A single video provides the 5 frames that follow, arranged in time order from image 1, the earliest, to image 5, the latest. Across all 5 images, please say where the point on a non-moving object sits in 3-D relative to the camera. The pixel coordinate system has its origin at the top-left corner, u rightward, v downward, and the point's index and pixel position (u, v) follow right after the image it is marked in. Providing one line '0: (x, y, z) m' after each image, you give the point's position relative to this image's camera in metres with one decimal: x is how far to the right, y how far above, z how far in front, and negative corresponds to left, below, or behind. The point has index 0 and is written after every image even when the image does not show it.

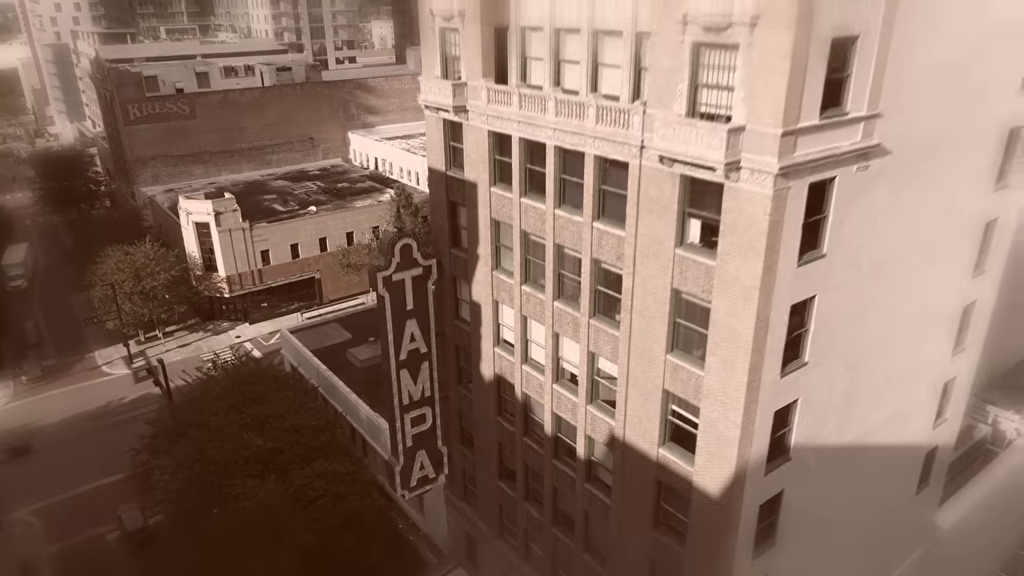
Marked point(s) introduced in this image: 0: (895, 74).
0: (+9.0, +5.1, +15.6) m
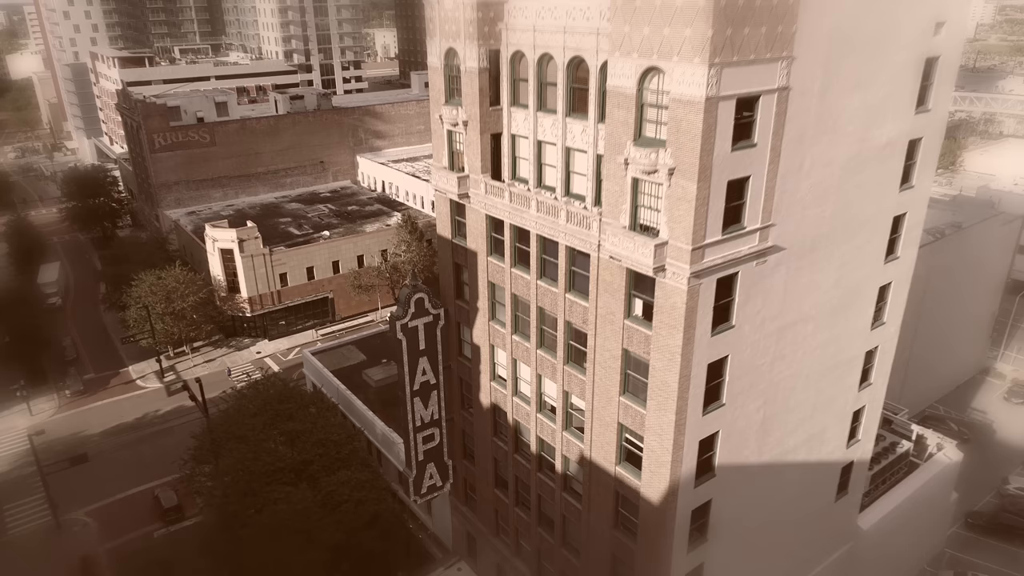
0: (+8.7, +3.1, +21.3) m
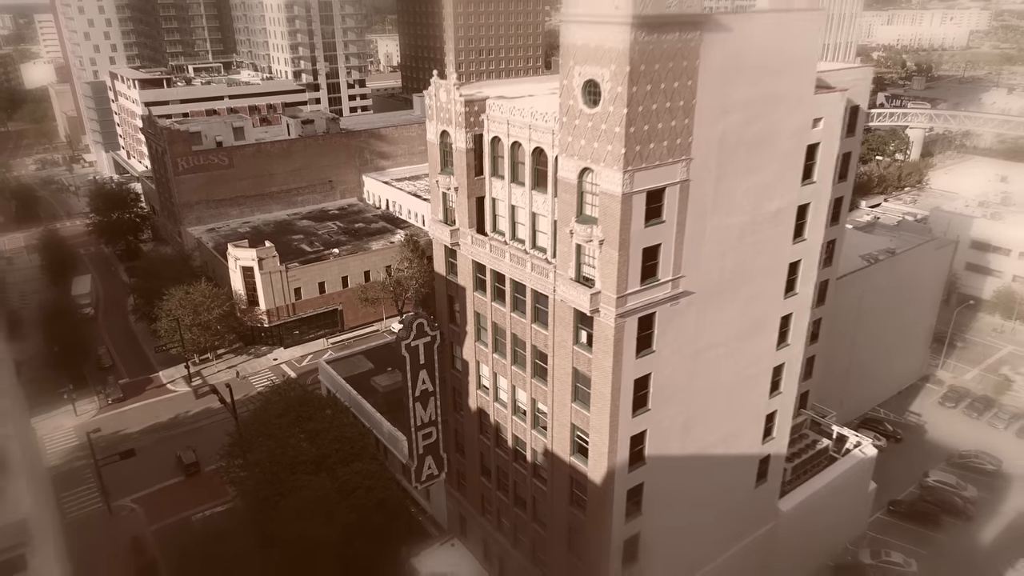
0: (+7.7, +1.5, +28.6) m
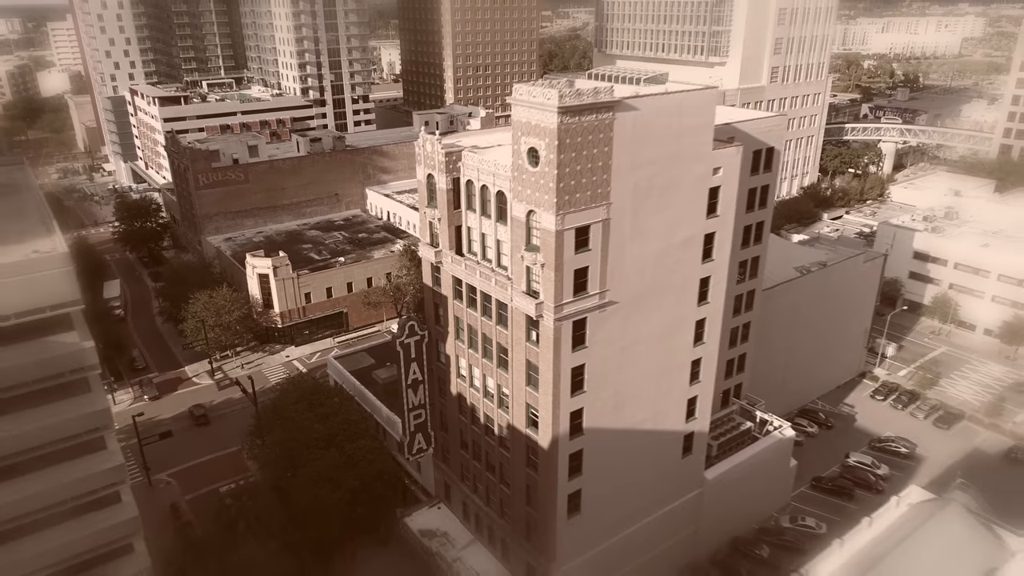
0: (+5.8, +0.9, +37.8) m
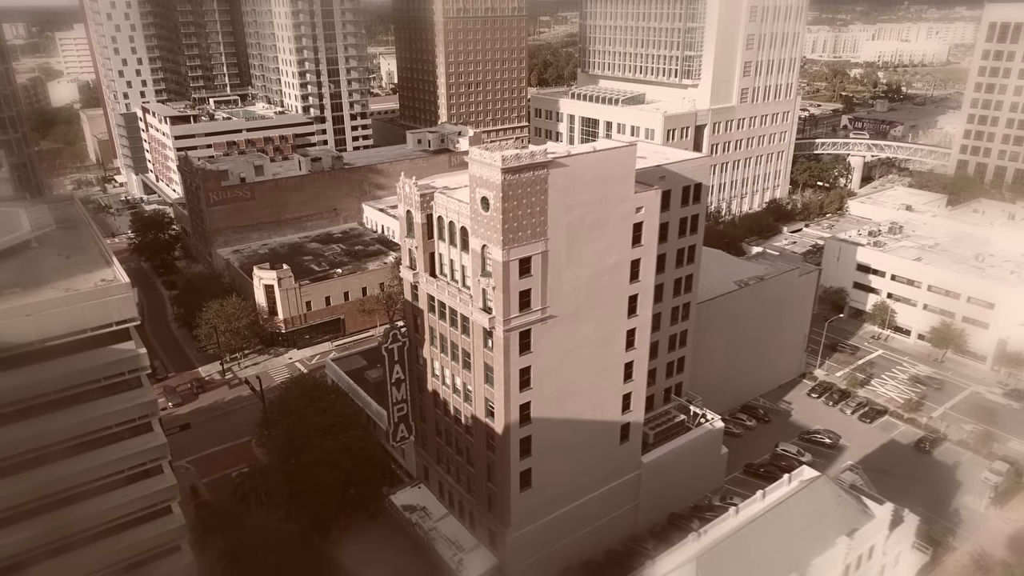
0: (+3.0, -0.3, +47.3) m
